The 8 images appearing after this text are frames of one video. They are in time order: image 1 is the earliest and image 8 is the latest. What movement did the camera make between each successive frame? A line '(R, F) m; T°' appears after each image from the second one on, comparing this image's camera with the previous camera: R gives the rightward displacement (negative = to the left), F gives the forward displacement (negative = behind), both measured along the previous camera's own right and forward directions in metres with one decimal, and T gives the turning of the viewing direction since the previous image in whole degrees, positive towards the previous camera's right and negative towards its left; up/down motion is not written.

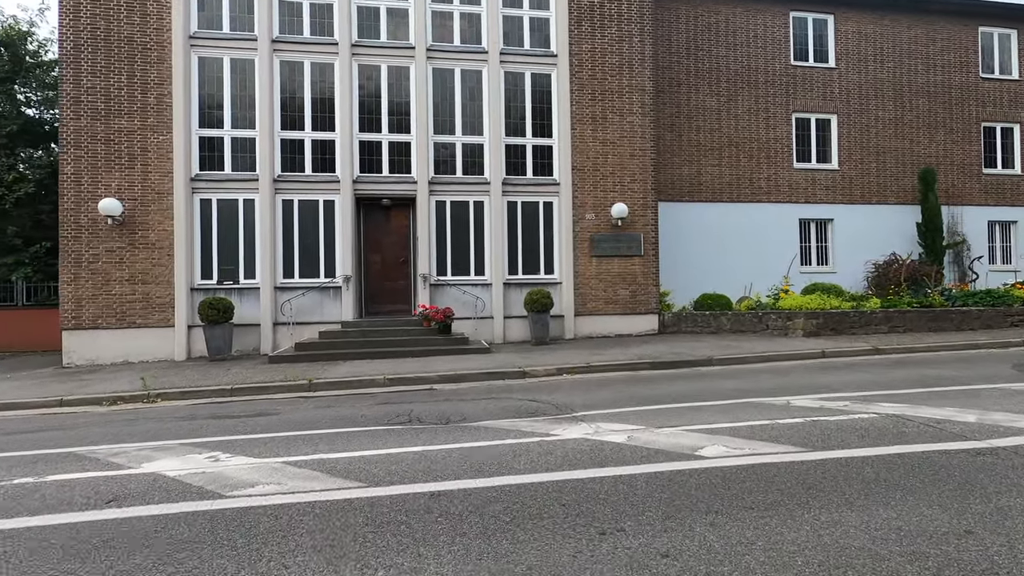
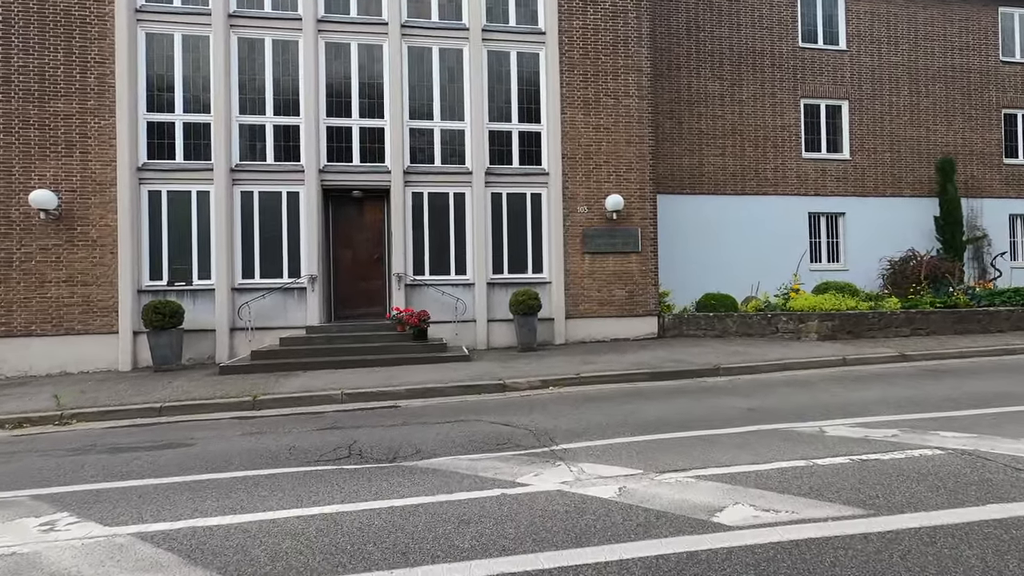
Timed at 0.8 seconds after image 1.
(+0.3, +1.2) m; 0°
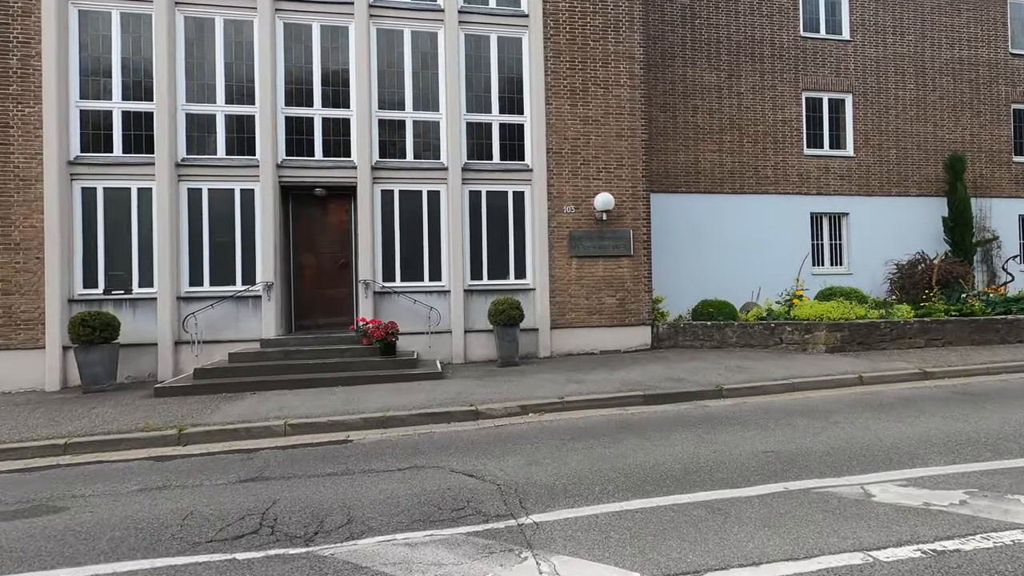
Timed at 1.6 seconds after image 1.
(+0.2, +1.1) m; +1°
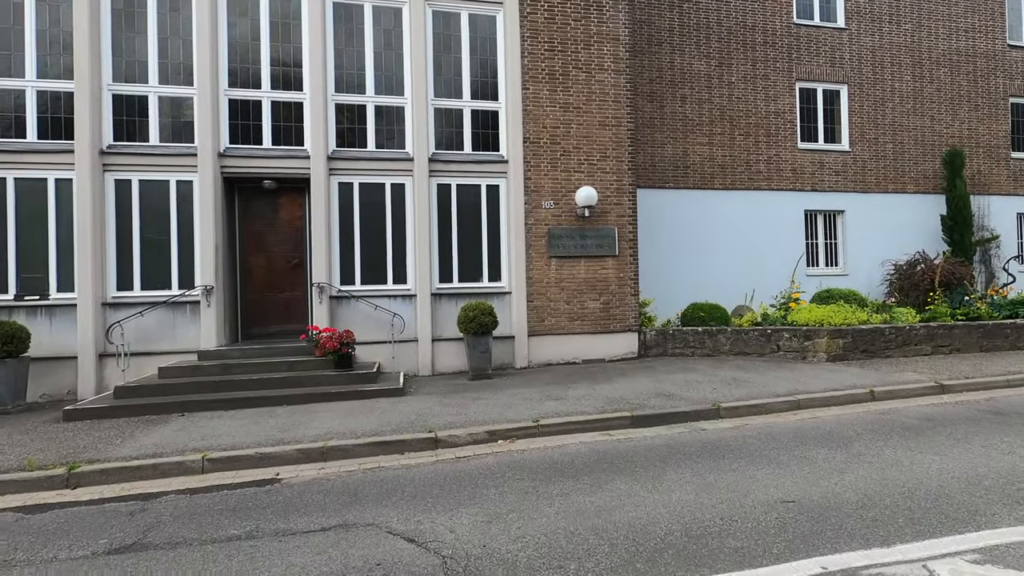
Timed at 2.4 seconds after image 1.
(+0.2, +1.1) m; +2°
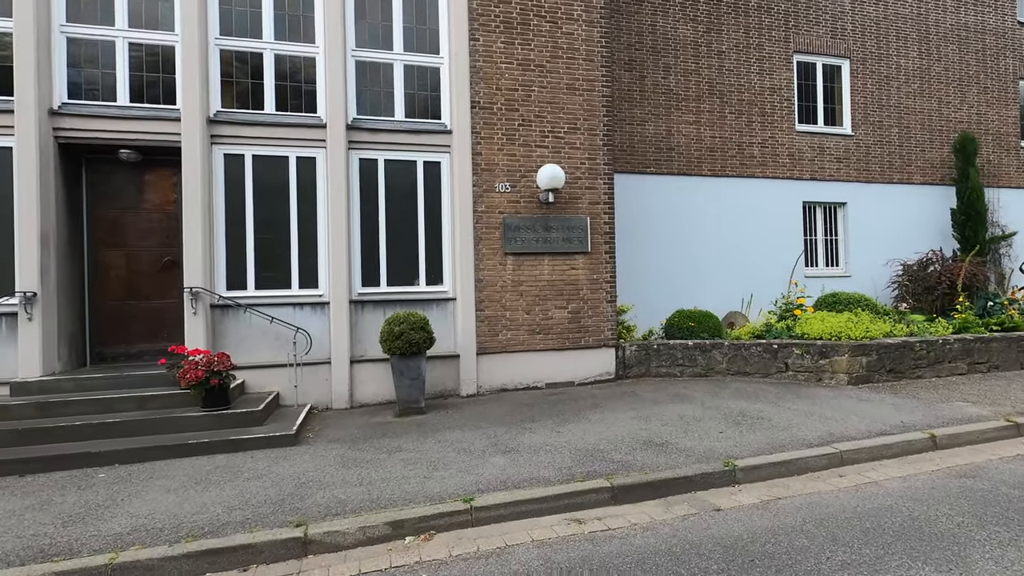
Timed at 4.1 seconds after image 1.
(+0.4, +2.2) m; +3°
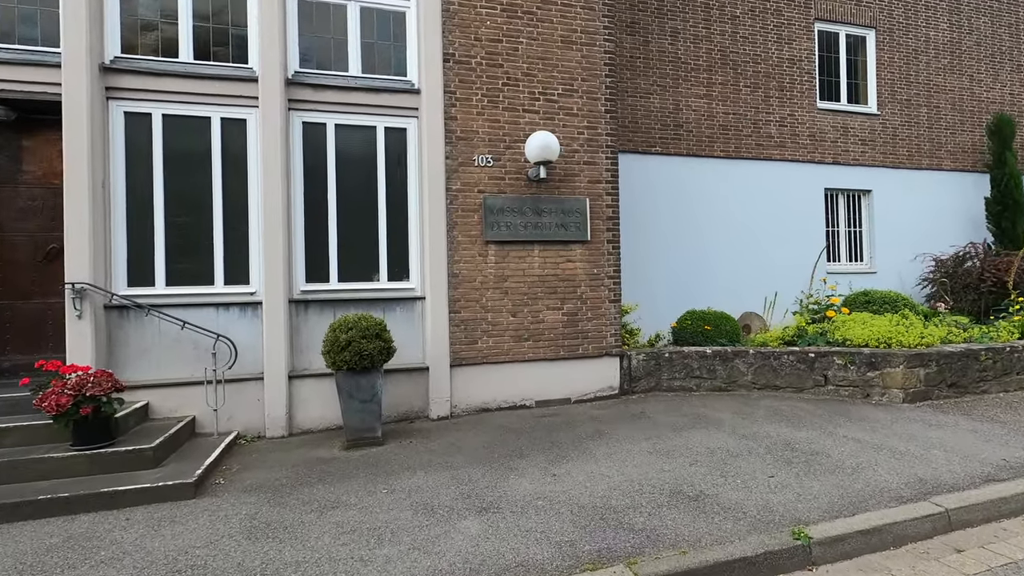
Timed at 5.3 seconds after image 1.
(+0.1, +1.5) m; +1°
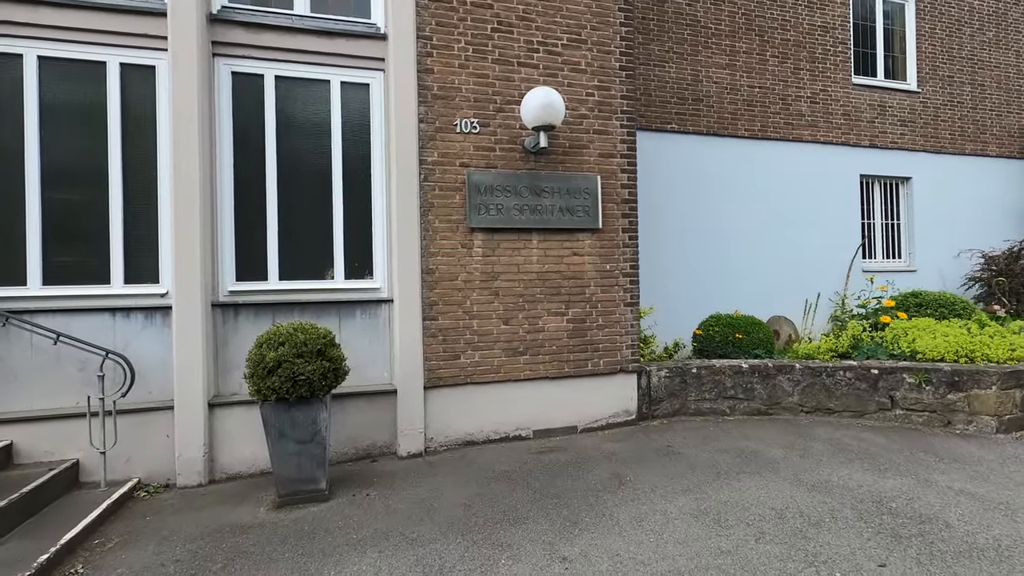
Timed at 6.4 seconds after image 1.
(0.0, +1.4) m; +1°
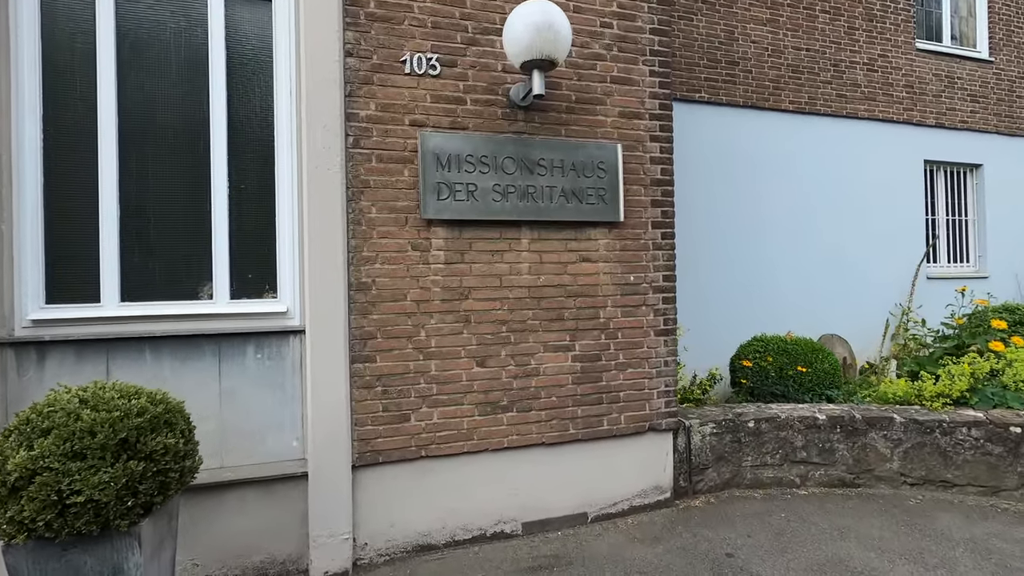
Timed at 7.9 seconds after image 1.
(+0.1, +1.8) m; +1°
